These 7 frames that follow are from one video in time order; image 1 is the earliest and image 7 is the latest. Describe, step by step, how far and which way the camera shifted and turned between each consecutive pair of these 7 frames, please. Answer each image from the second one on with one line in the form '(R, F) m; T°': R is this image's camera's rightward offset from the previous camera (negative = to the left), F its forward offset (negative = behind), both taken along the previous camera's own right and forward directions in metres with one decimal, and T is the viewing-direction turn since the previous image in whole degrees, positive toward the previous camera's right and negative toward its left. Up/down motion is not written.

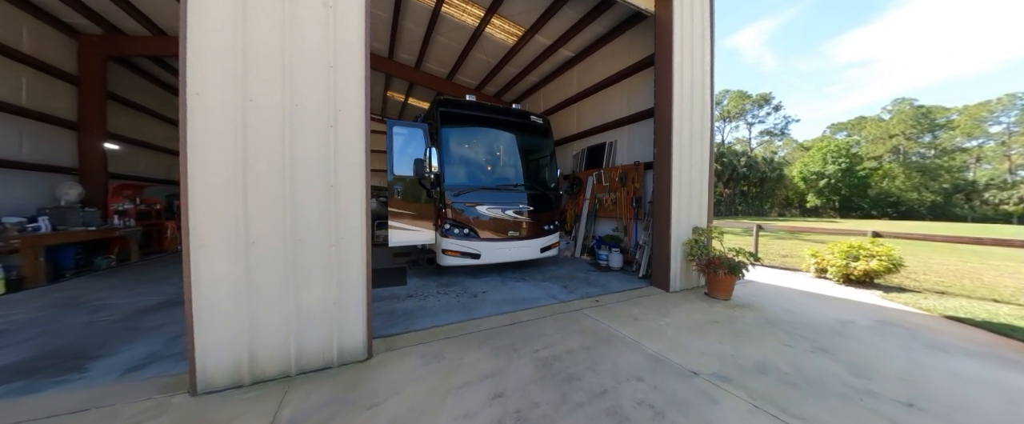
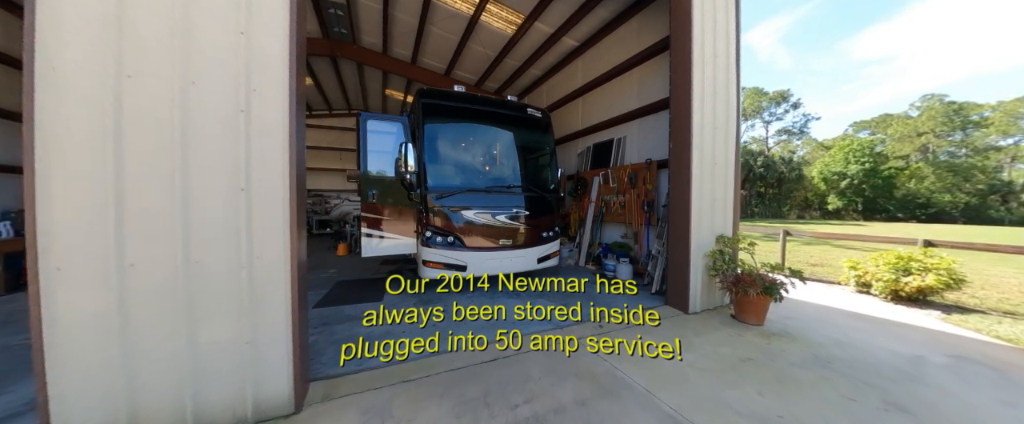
(+0.2, +0.5) m; -2°
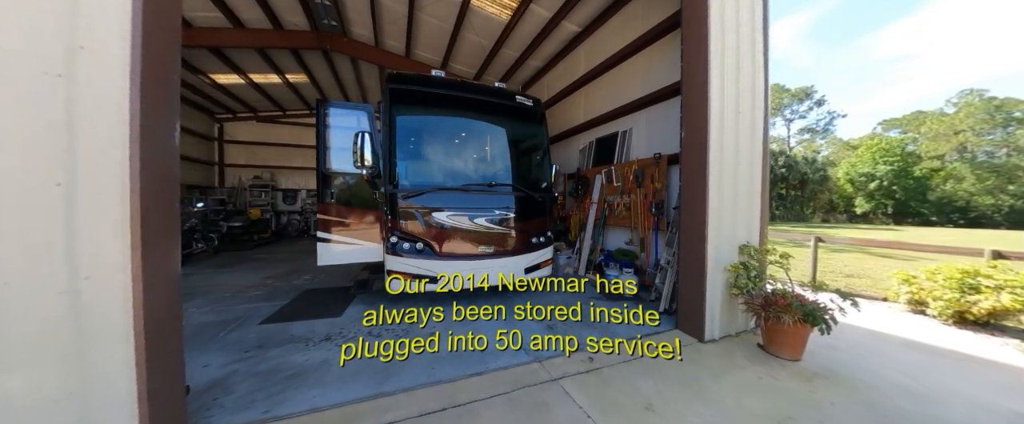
(+0.3, +0.5) m; -2°
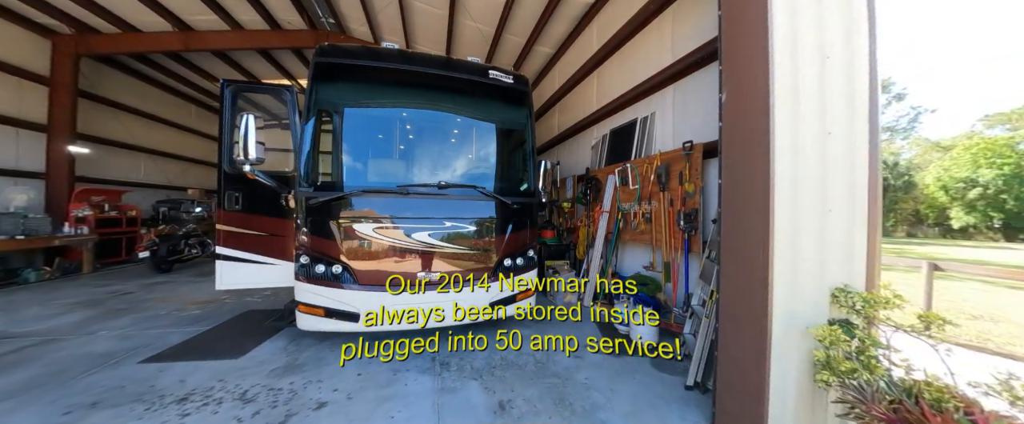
(+0.5, +0.8) m; -6°
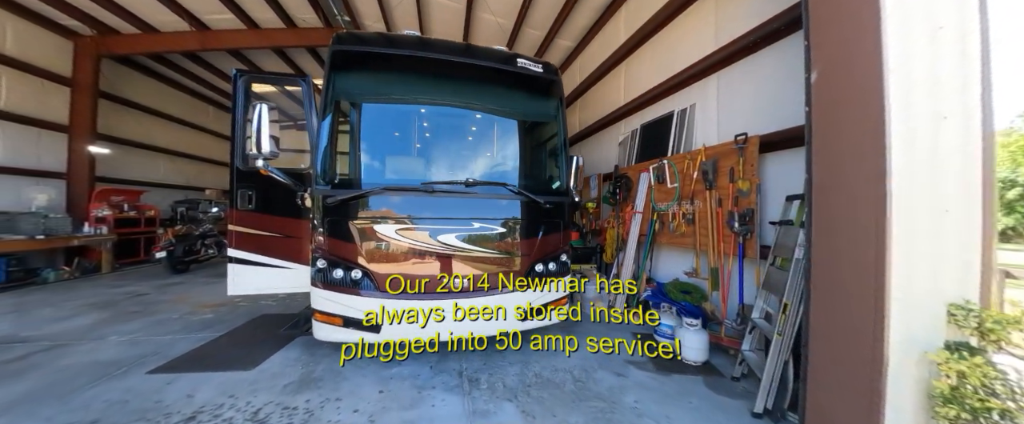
(-0.2, +0.2) m; -2°
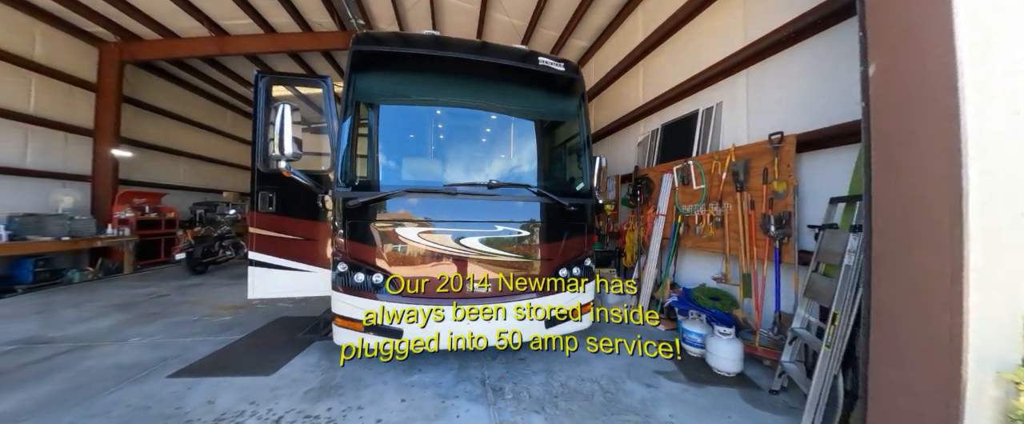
(-0.1, +0.1) m; -1°
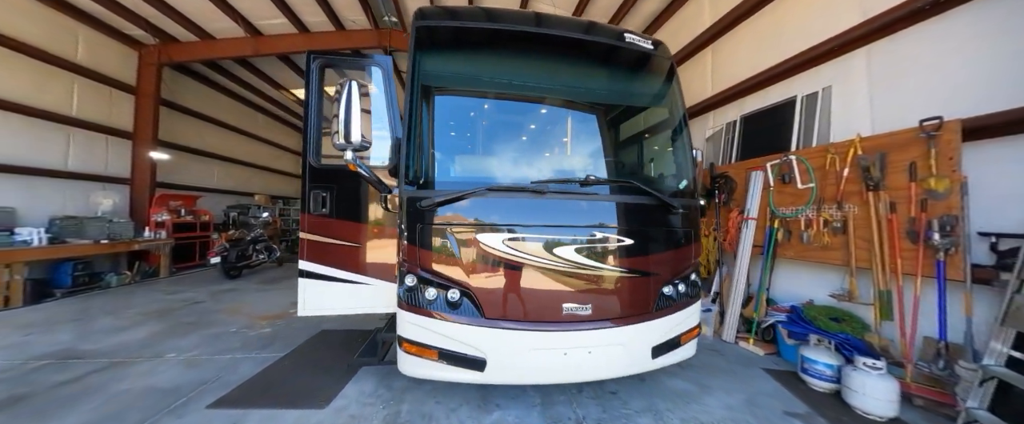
(-0.5, +0.3) m; -2°
